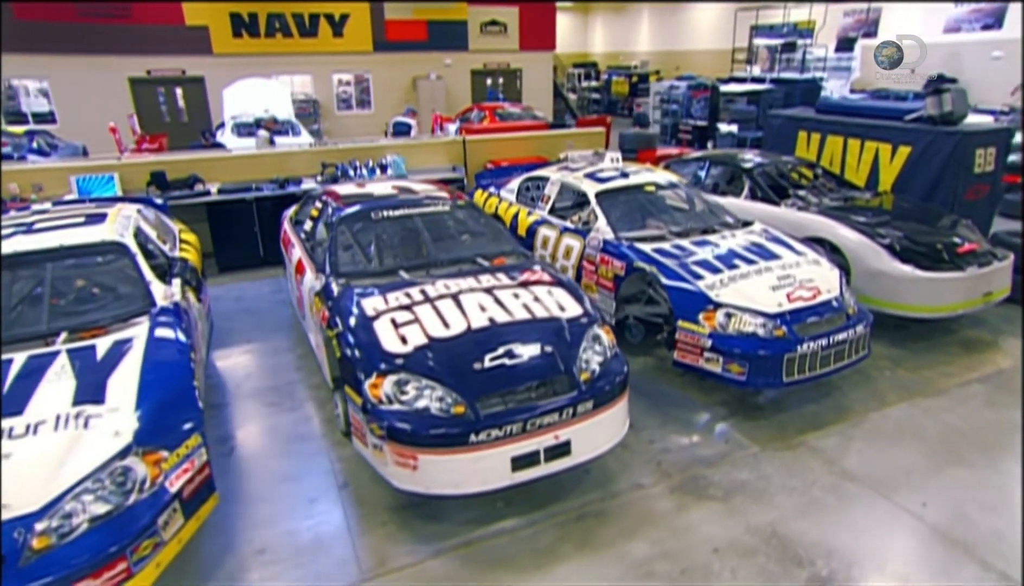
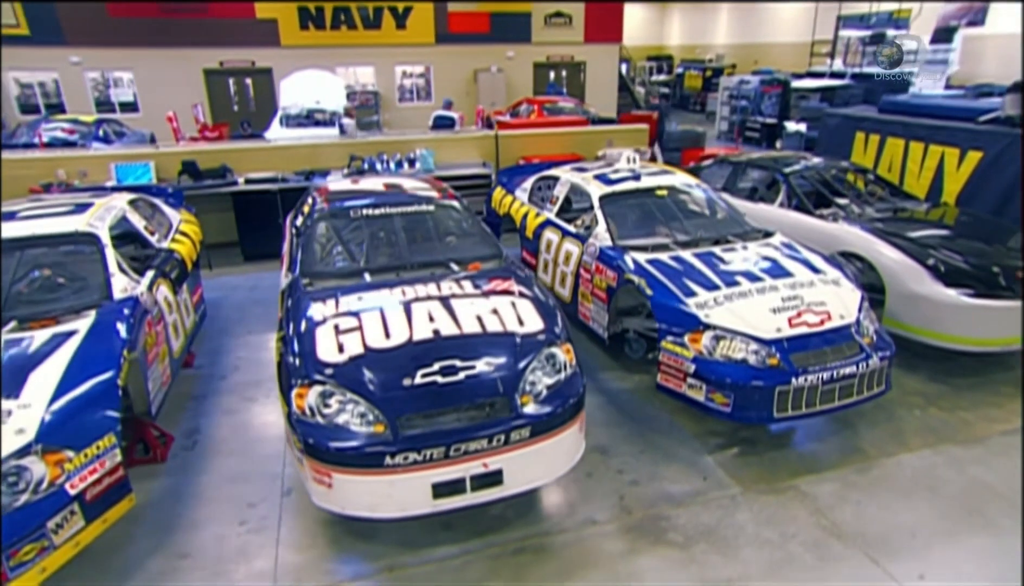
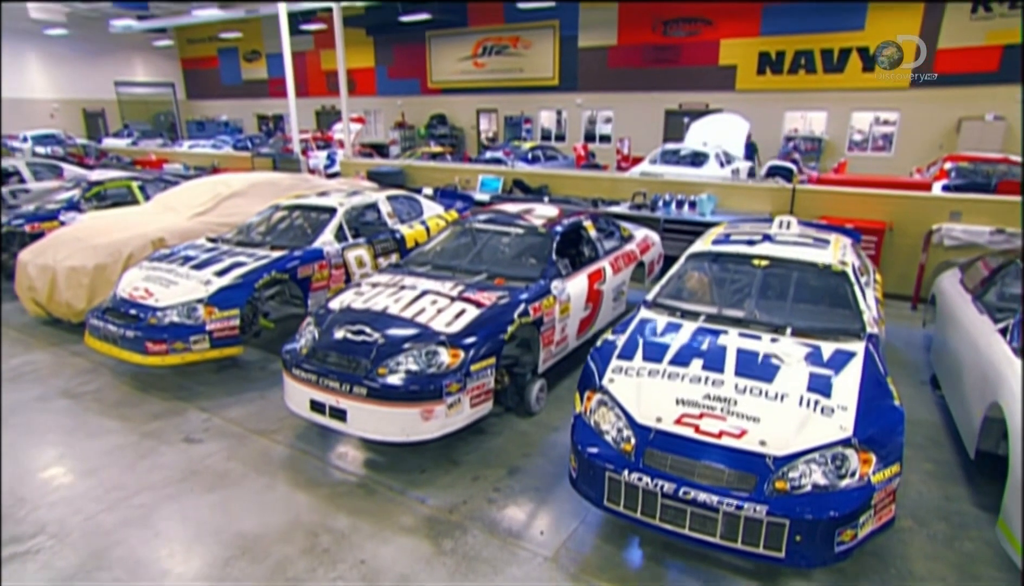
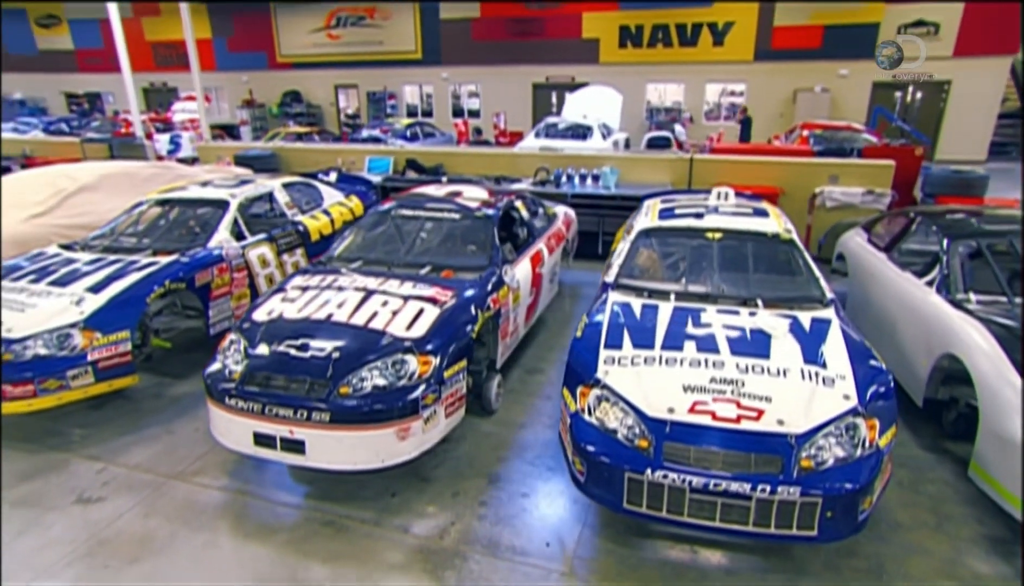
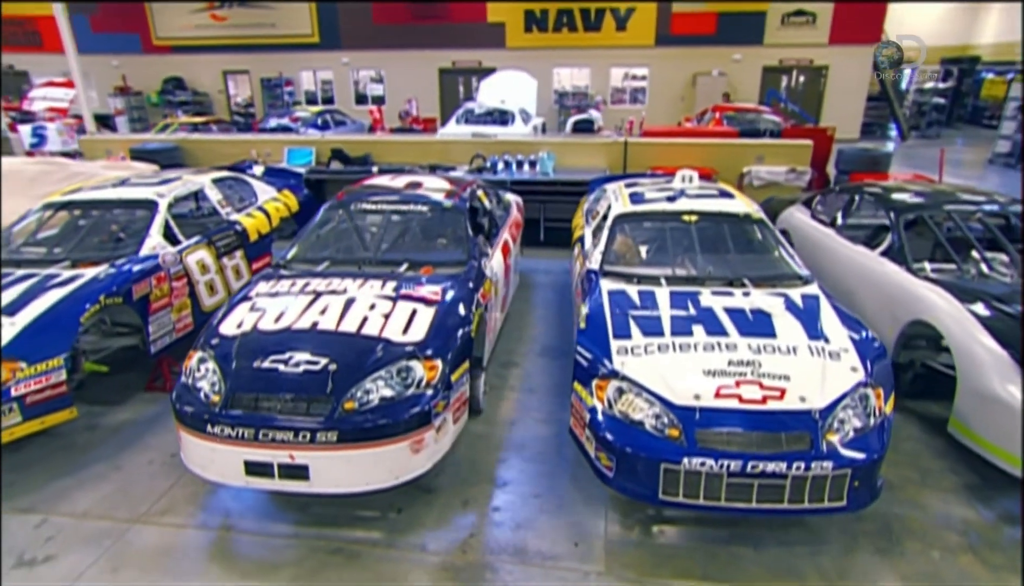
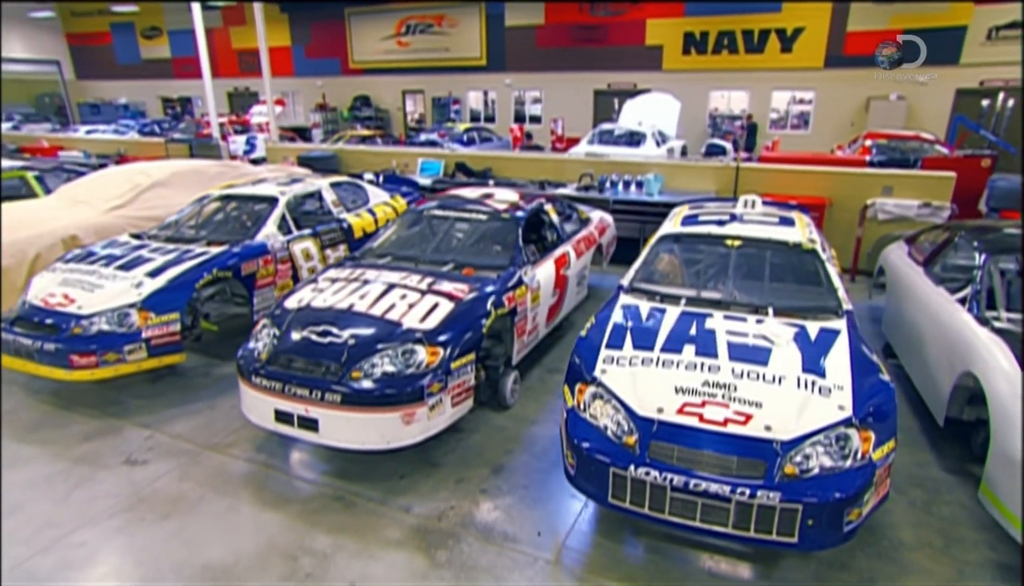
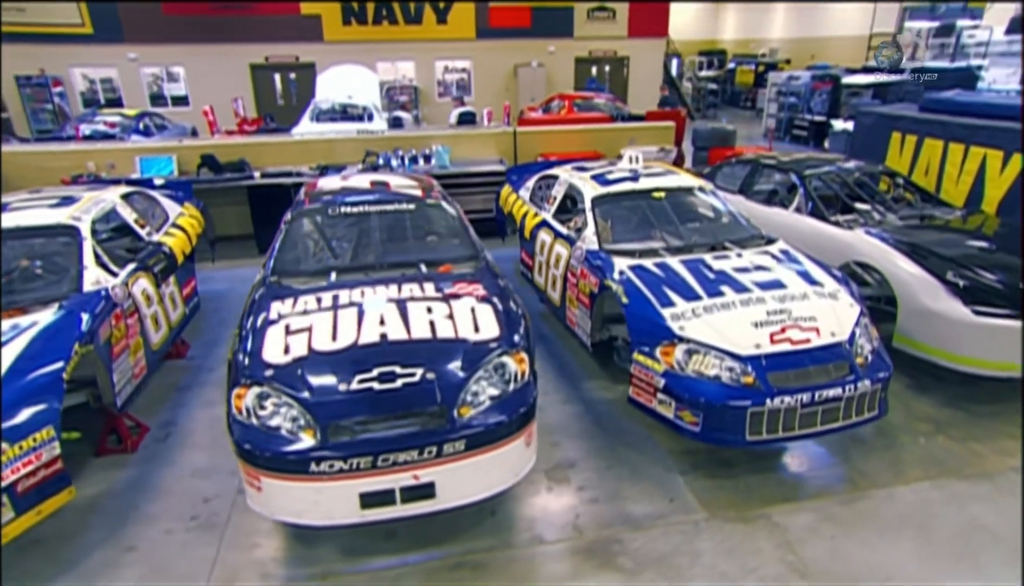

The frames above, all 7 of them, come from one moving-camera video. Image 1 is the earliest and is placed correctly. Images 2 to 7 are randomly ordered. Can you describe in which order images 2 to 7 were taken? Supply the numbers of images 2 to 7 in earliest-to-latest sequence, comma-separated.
2, 7, 5, 4, 6, 3
